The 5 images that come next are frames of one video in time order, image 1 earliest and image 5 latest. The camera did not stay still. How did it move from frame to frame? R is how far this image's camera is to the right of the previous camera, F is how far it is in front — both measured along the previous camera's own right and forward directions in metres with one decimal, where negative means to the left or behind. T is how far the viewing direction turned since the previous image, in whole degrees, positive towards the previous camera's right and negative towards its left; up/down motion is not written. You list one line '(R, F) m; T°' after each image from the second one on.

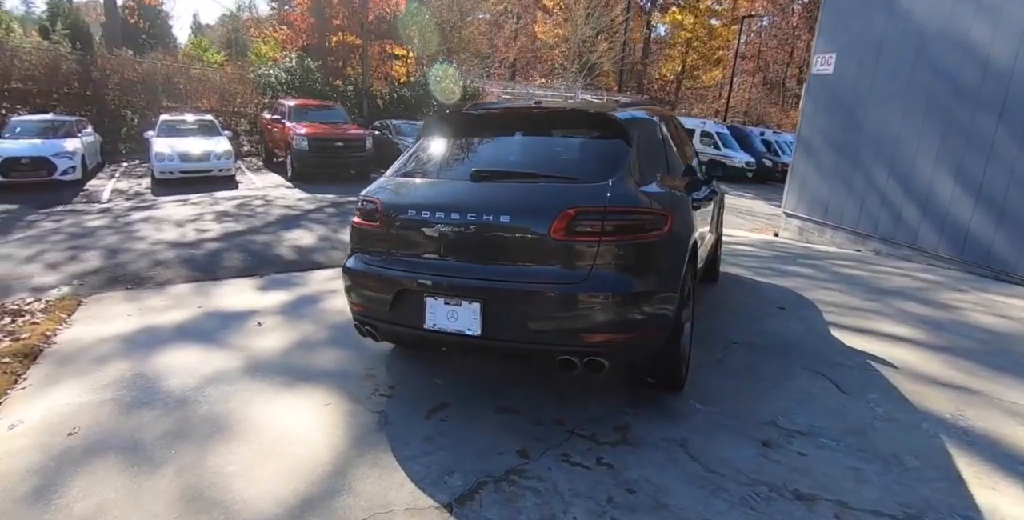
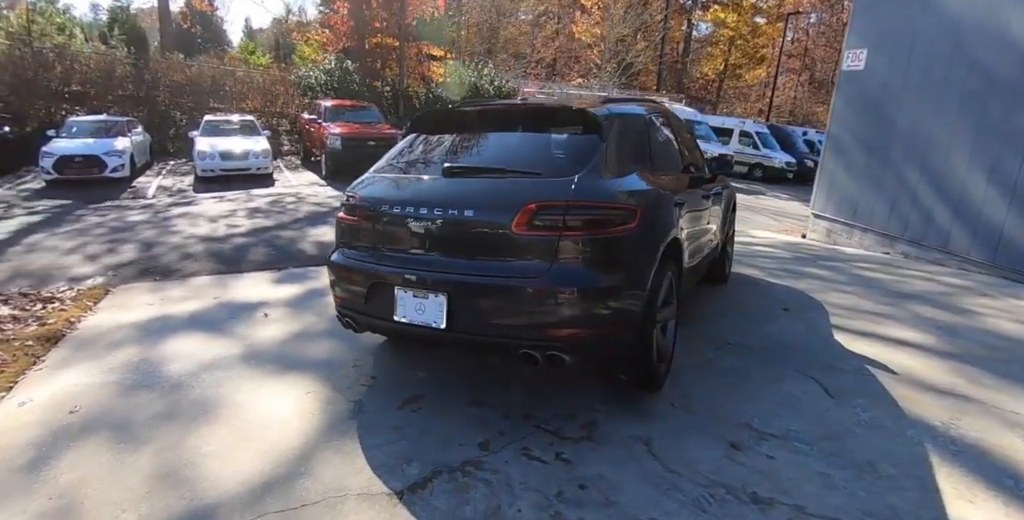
(+0.4, 0.0) m; -4°
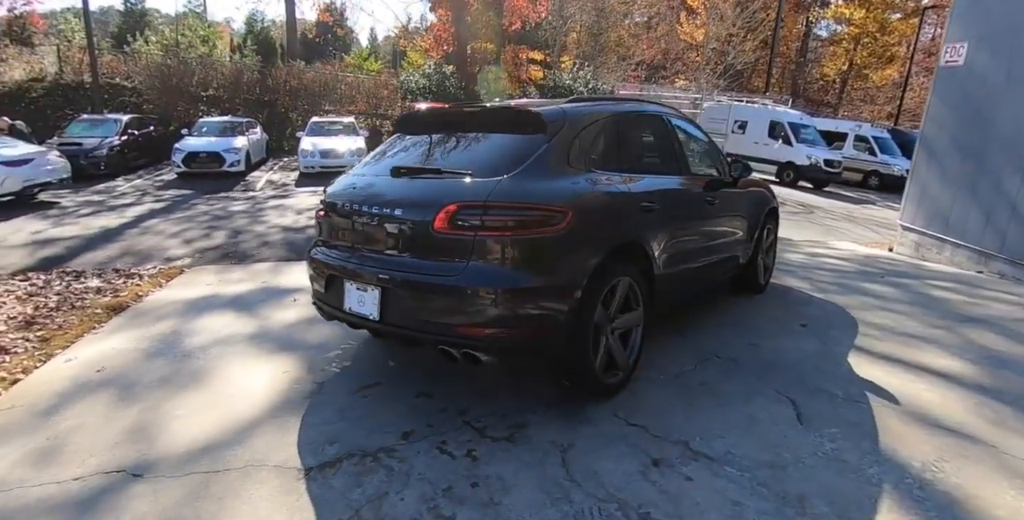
(+0.9, +0.1) m; -11°
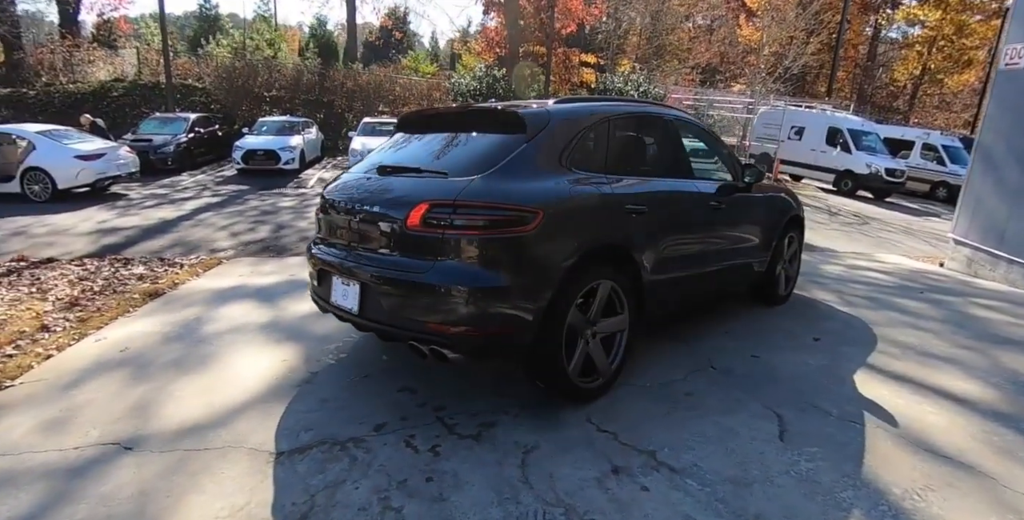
(+0.4, 0.0) m; -6°
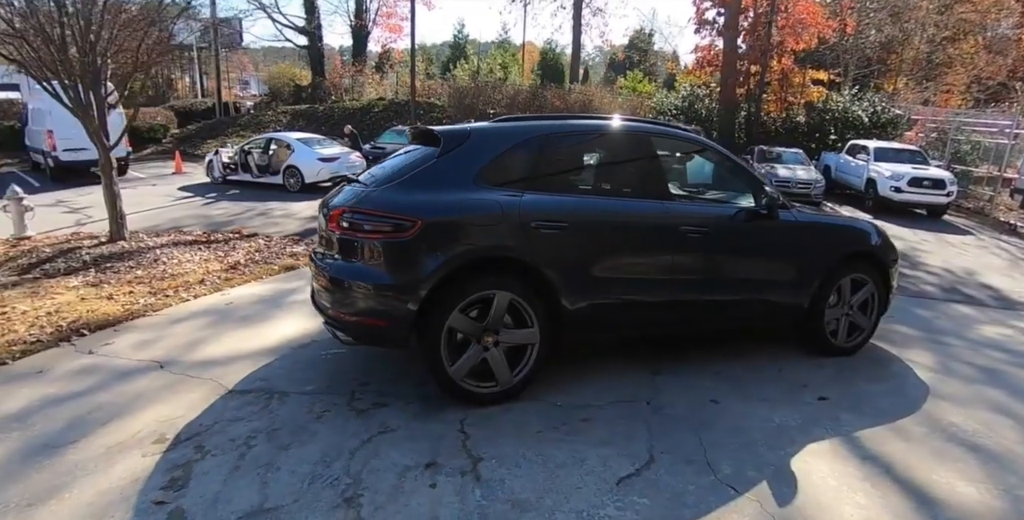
(+1.8, +0.1) m; -24°
